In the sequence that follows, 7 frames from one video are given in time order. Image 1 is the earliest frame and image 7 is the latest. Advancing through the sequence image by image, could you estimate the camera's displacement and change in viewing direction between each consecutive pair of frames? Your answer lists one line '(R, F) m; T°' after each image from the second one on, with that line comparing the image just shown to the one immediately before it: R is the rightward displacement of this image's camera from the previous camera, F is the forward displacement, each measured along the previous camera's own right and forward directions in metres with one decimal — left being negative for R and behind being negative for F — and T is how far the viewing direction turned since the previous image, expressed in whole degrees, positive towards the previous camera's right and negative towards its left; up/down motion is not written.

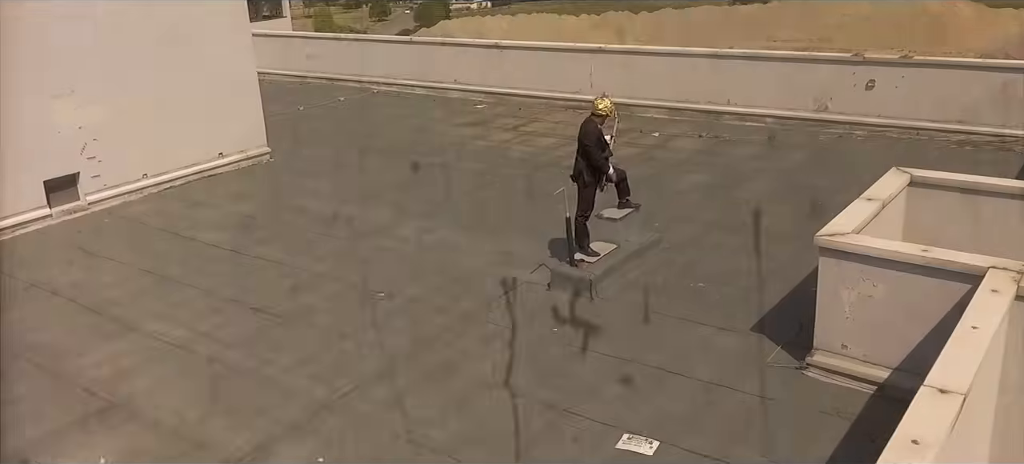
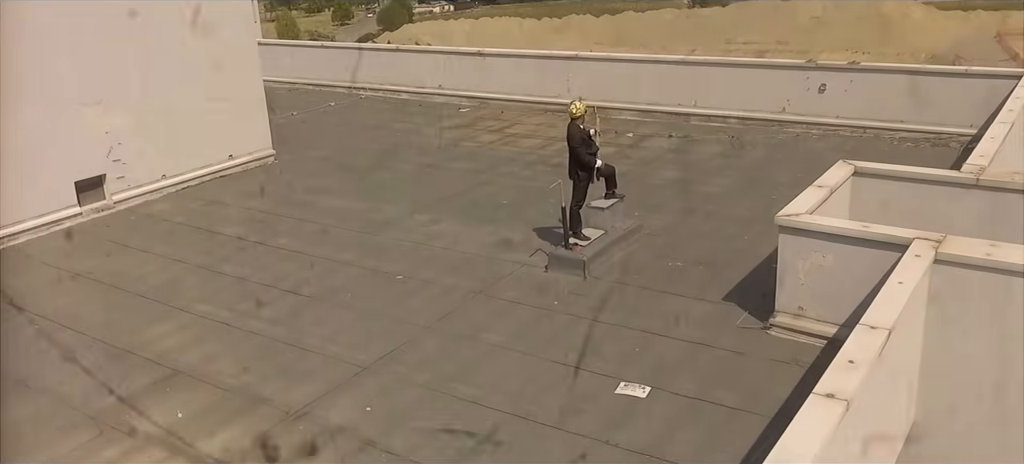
(-0.3, -0.8) m; +3°
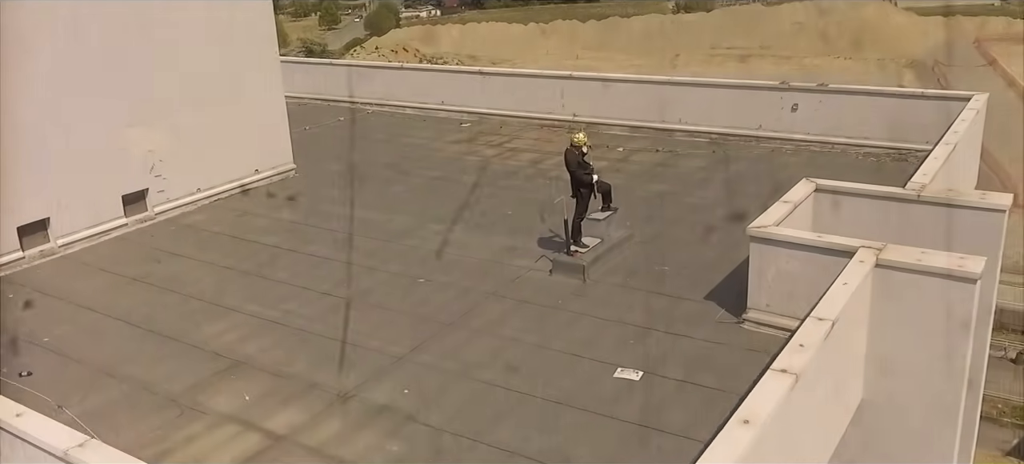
(-0.2, -1.0) m; +1°
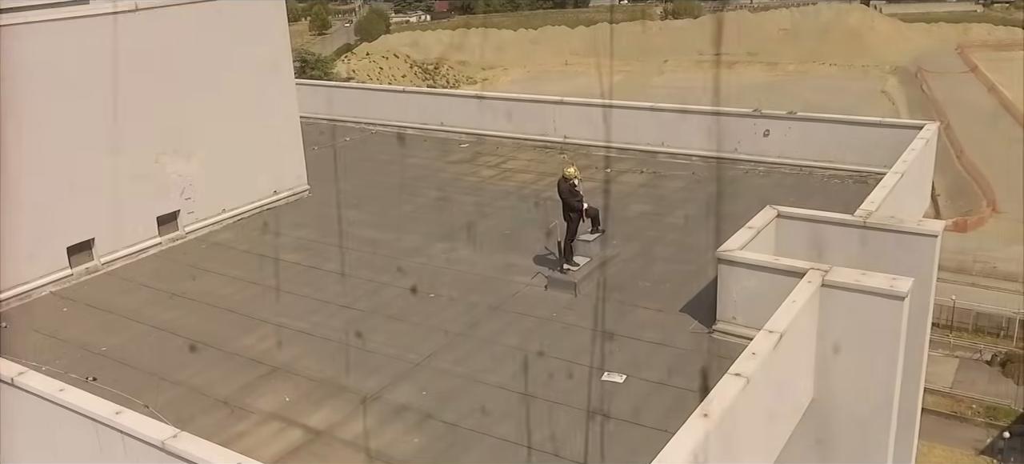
(-0.1, -1.0) m; +1°
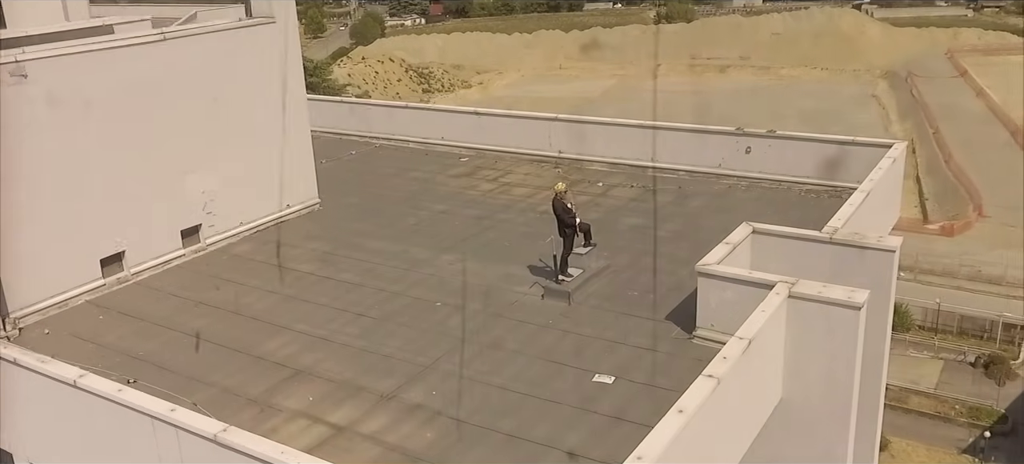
(-0.1, -0.8) m; 0°
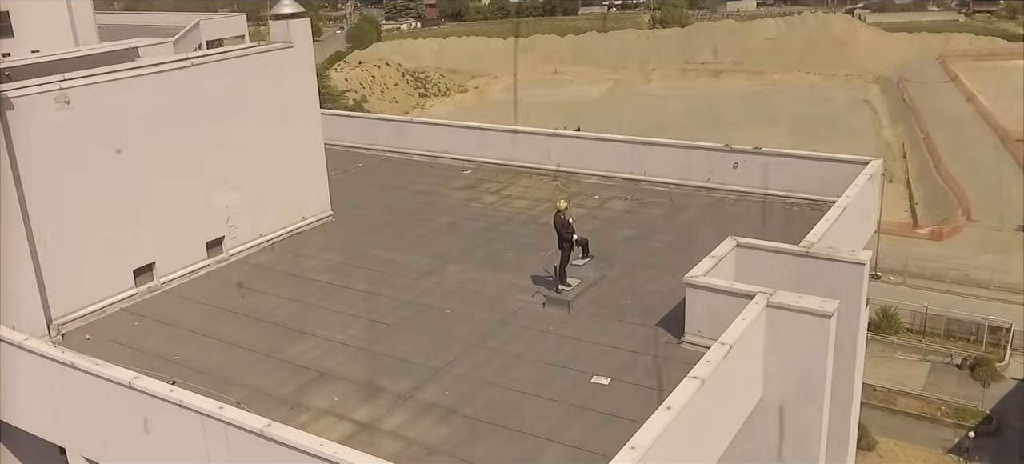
(-0.1, -0.8) m; 0°
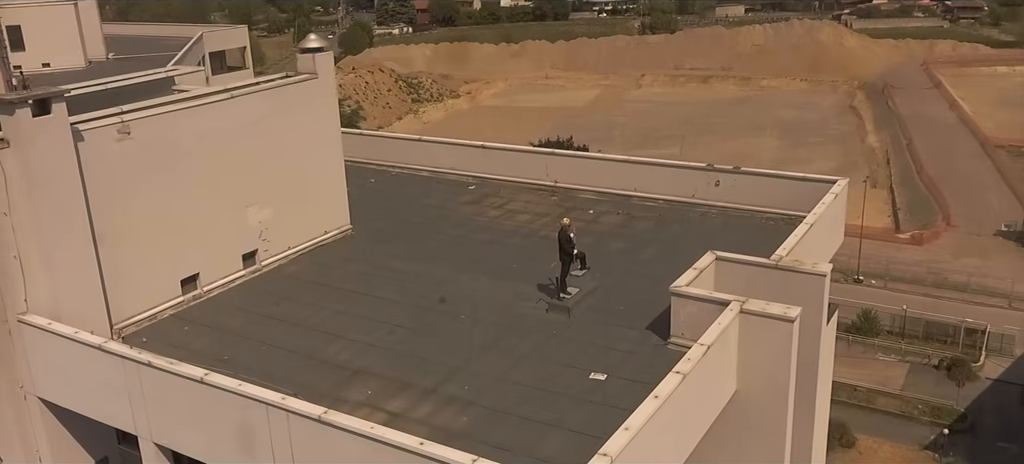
(-0.2, -1.4) m; +1°
